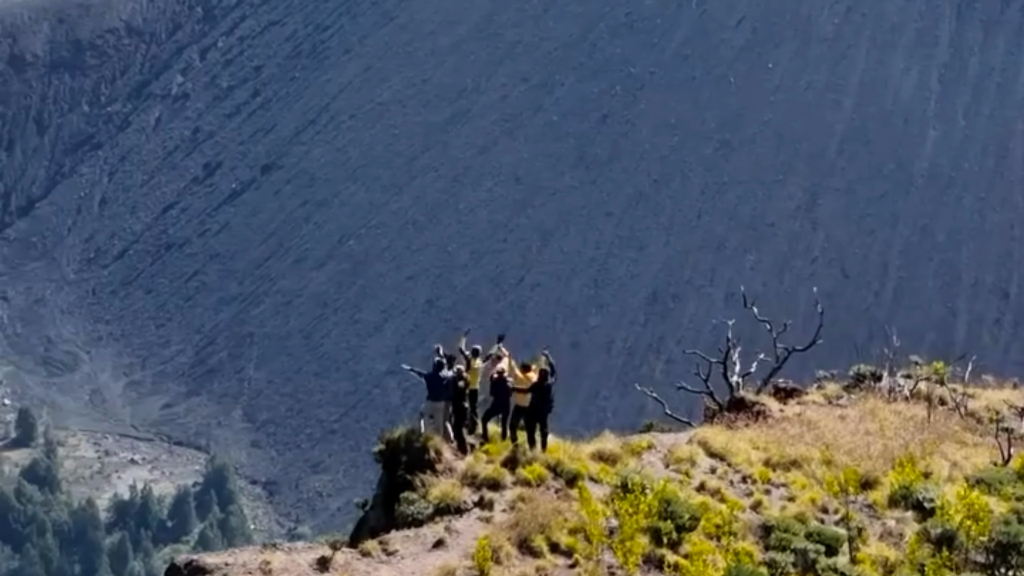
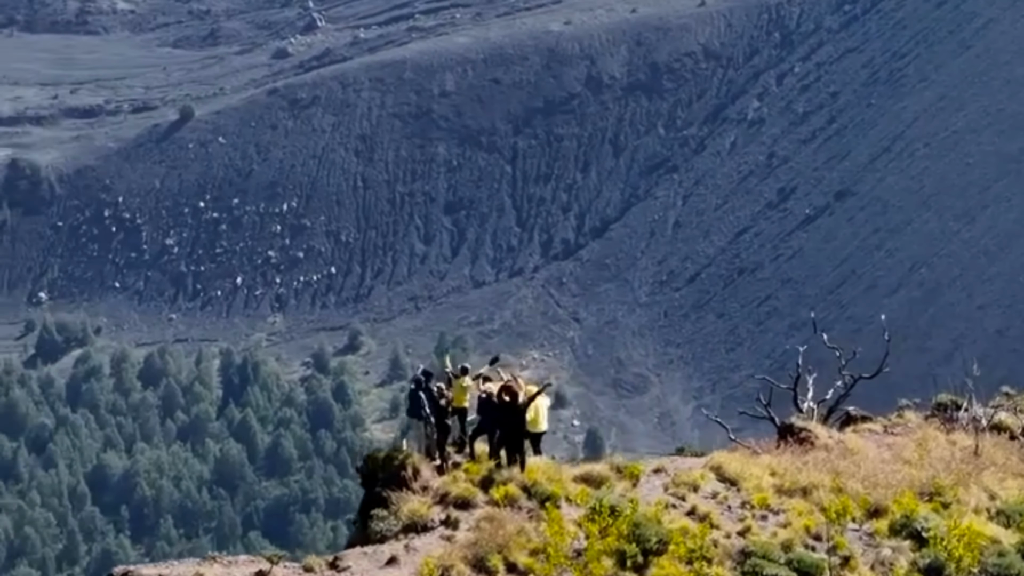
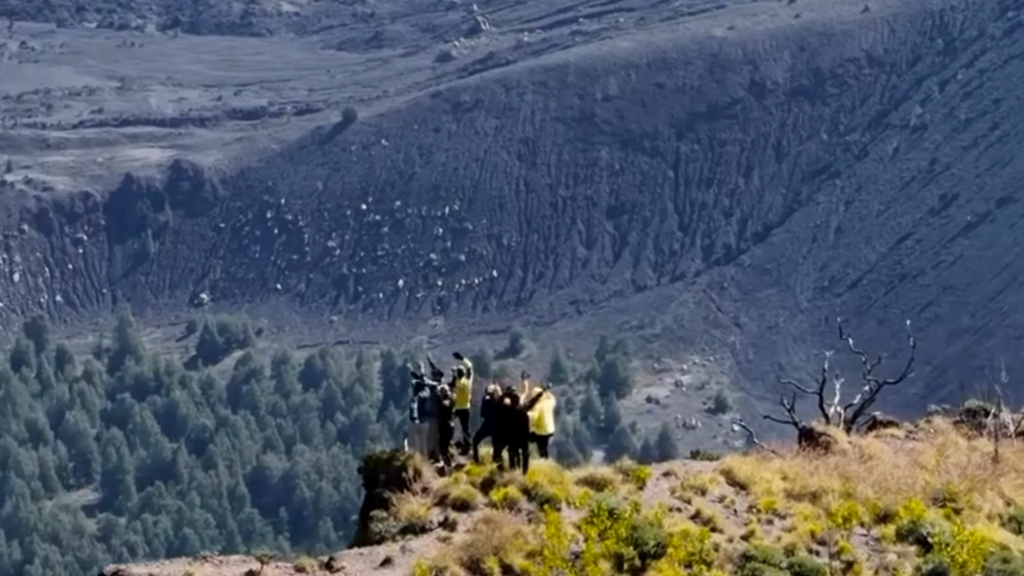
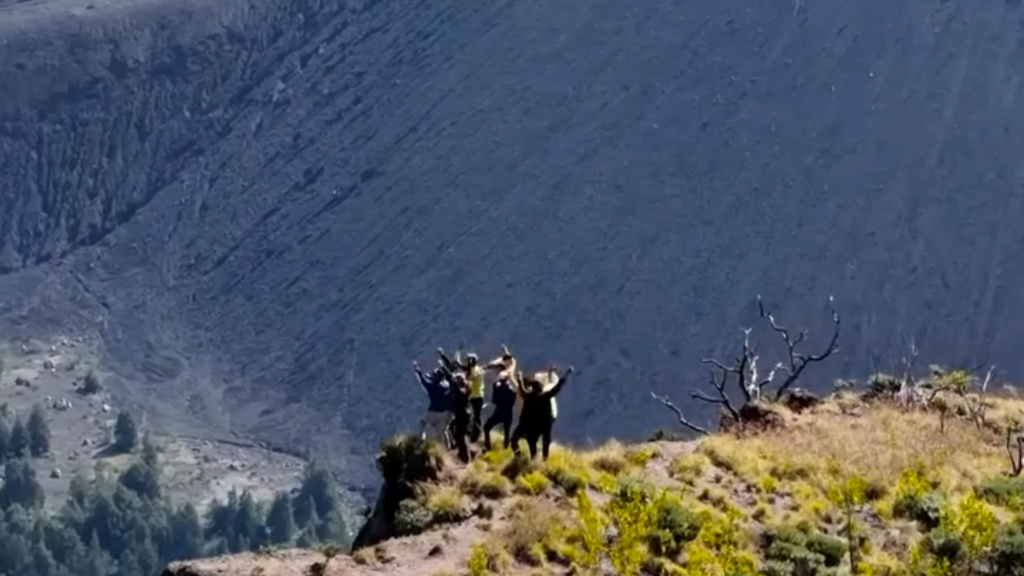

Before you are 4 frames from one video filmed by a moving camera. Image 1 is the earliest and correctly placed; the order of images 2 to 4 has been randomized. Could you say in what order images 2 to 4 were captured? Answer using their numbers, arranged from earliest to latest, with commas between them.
4, 2, 3
